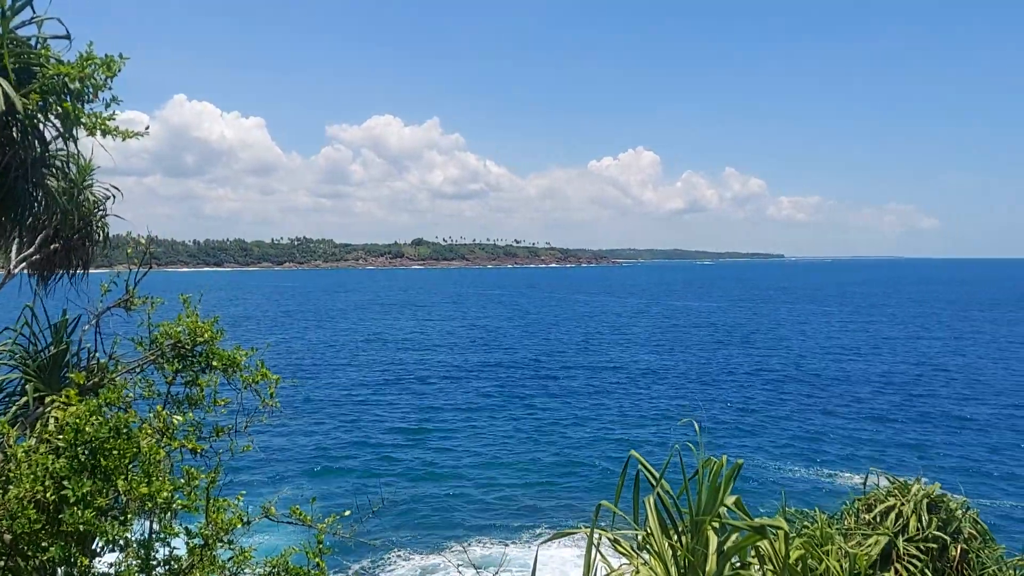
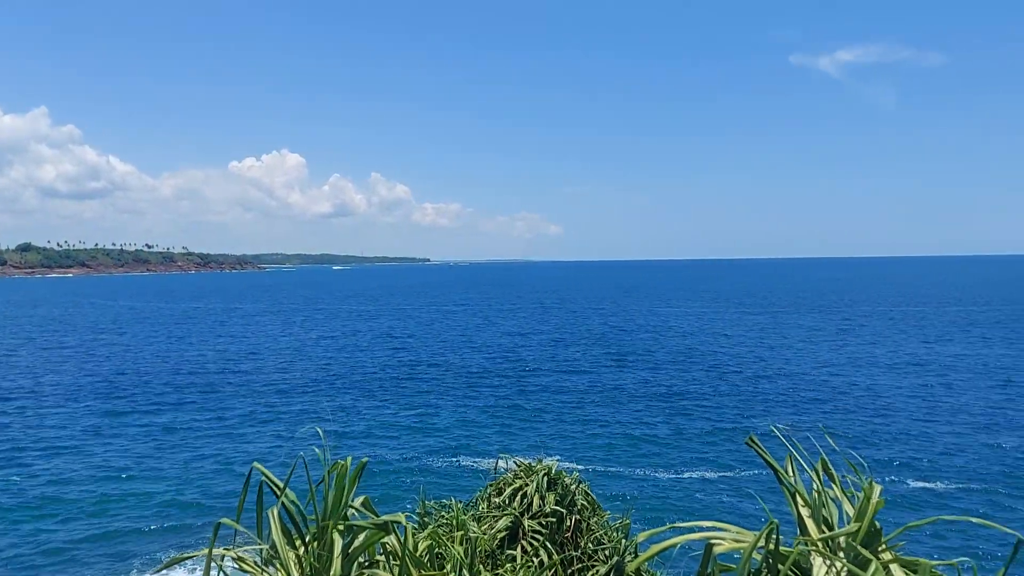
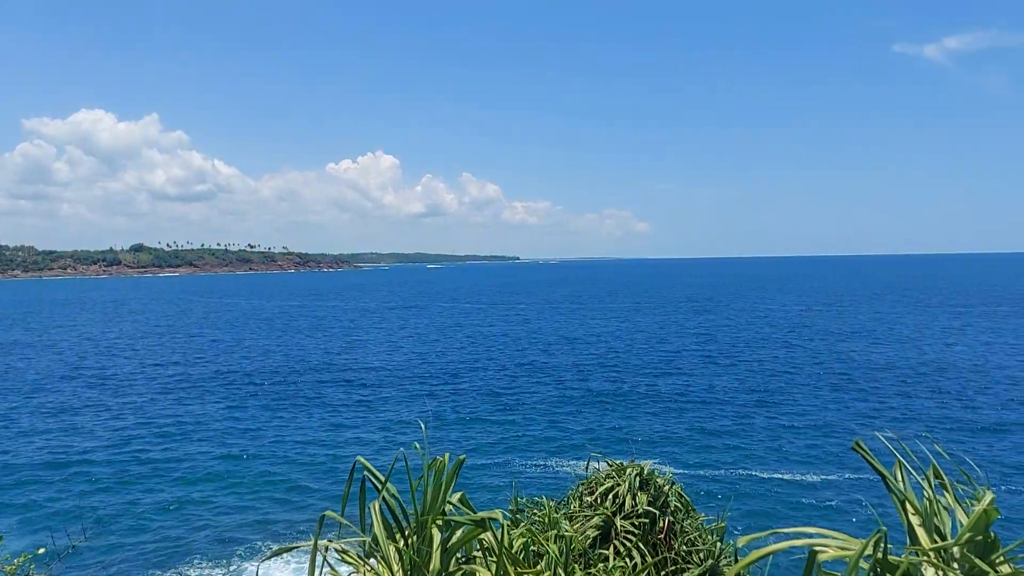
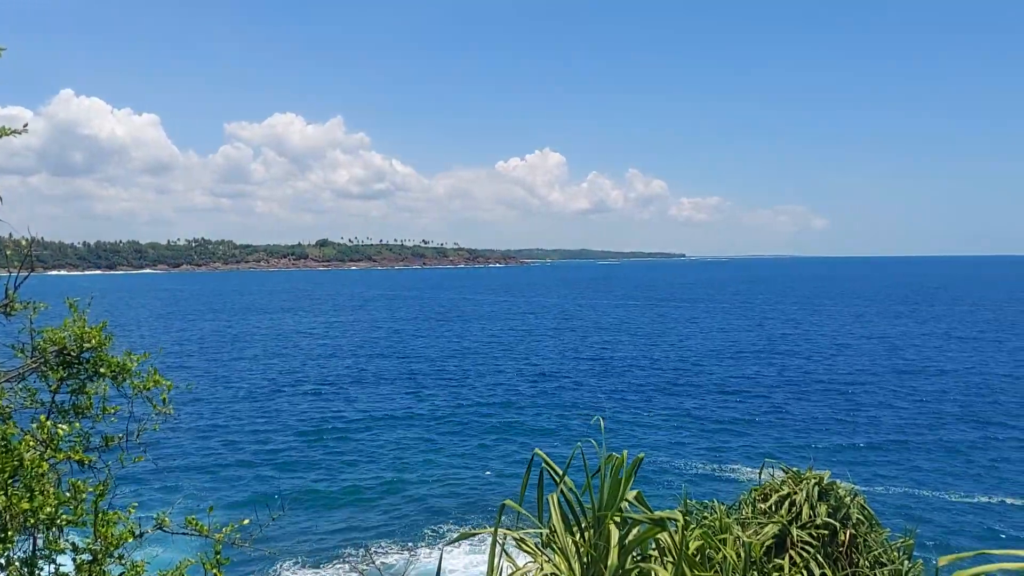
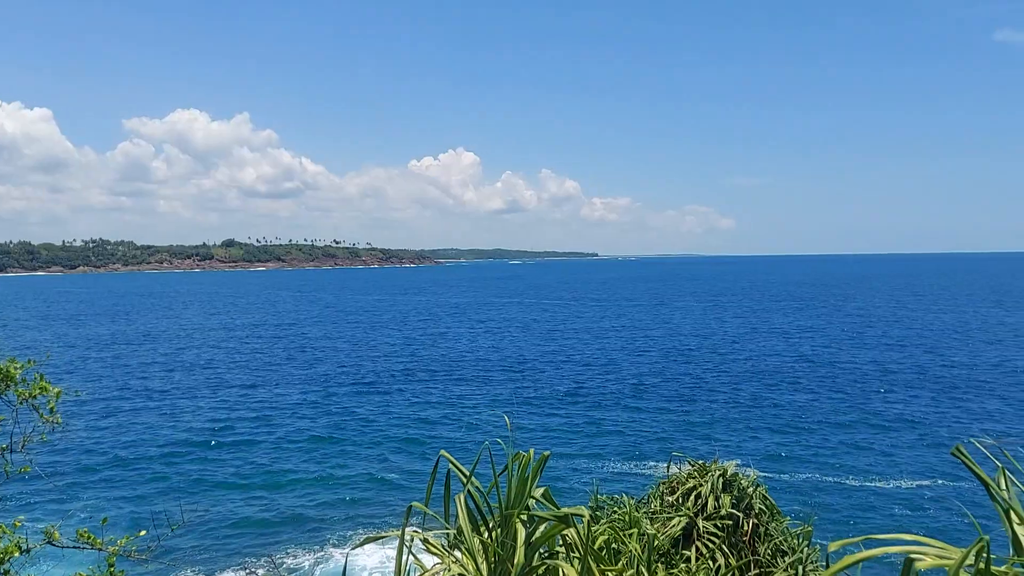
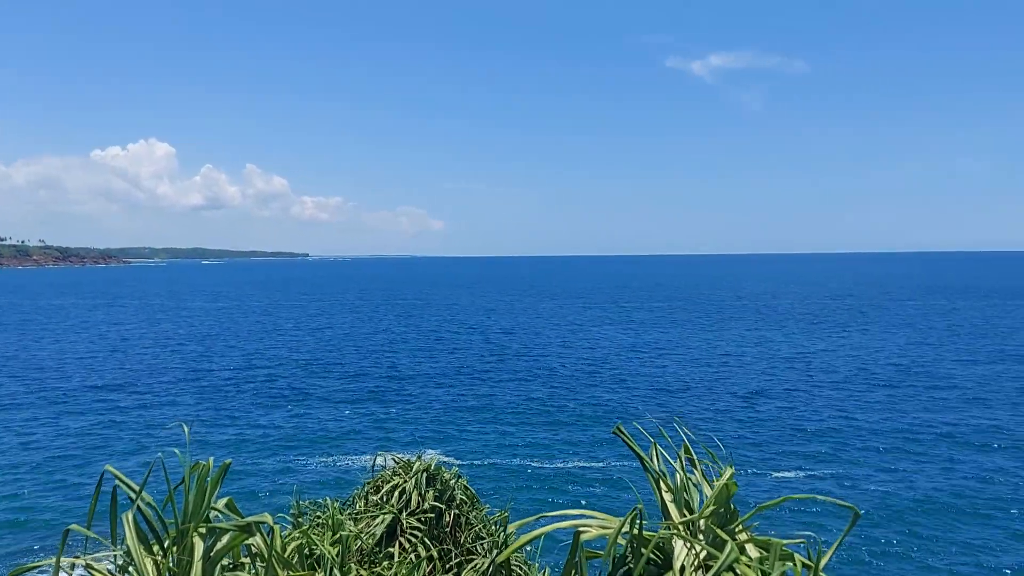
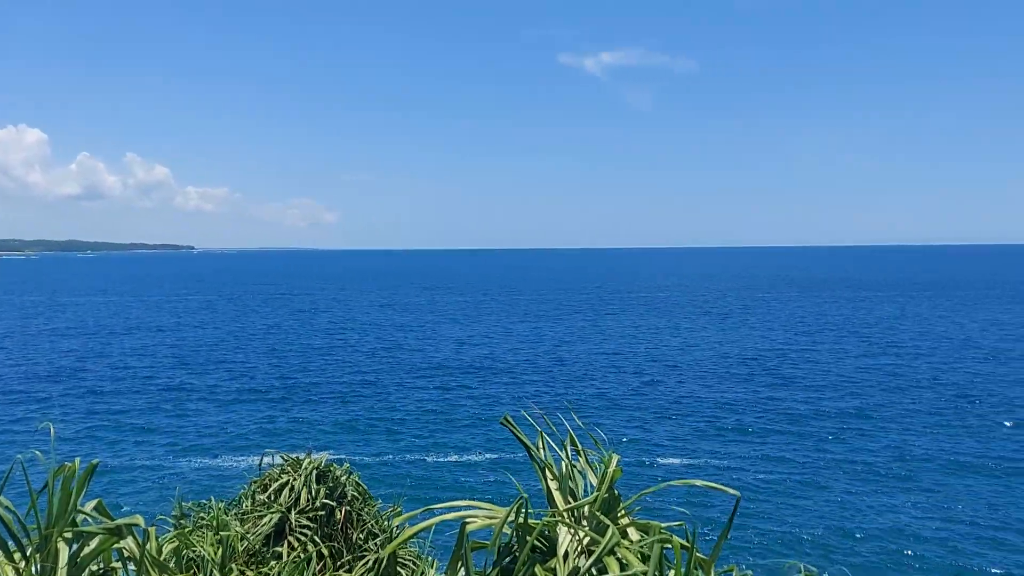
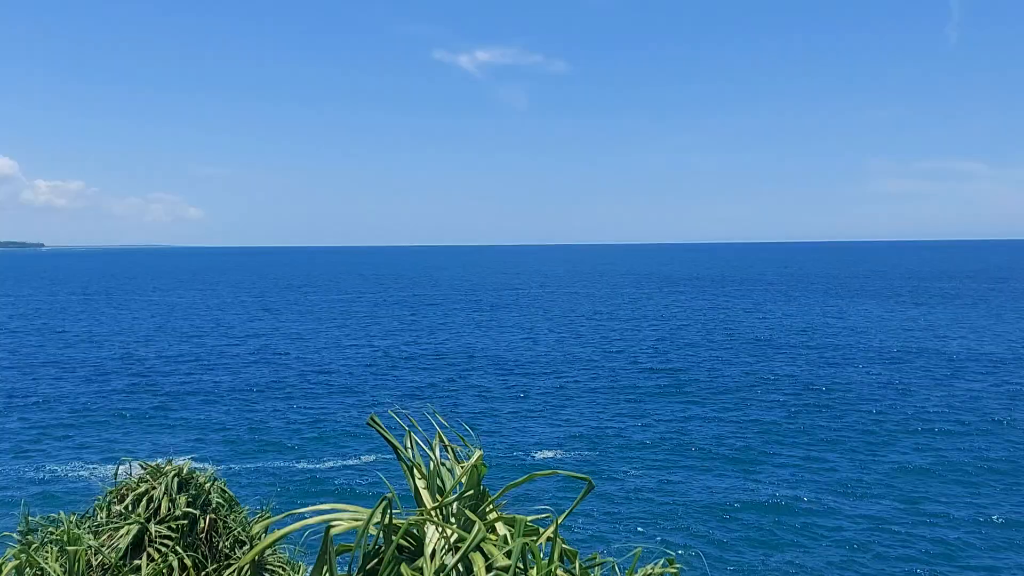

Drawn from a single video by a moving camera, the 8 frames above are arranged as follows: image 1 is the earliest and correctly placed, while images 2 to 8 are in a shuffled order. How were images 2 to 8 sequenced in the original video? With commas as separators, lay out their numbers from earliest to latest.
4, 5, 3, 2, 6, 7, 8
